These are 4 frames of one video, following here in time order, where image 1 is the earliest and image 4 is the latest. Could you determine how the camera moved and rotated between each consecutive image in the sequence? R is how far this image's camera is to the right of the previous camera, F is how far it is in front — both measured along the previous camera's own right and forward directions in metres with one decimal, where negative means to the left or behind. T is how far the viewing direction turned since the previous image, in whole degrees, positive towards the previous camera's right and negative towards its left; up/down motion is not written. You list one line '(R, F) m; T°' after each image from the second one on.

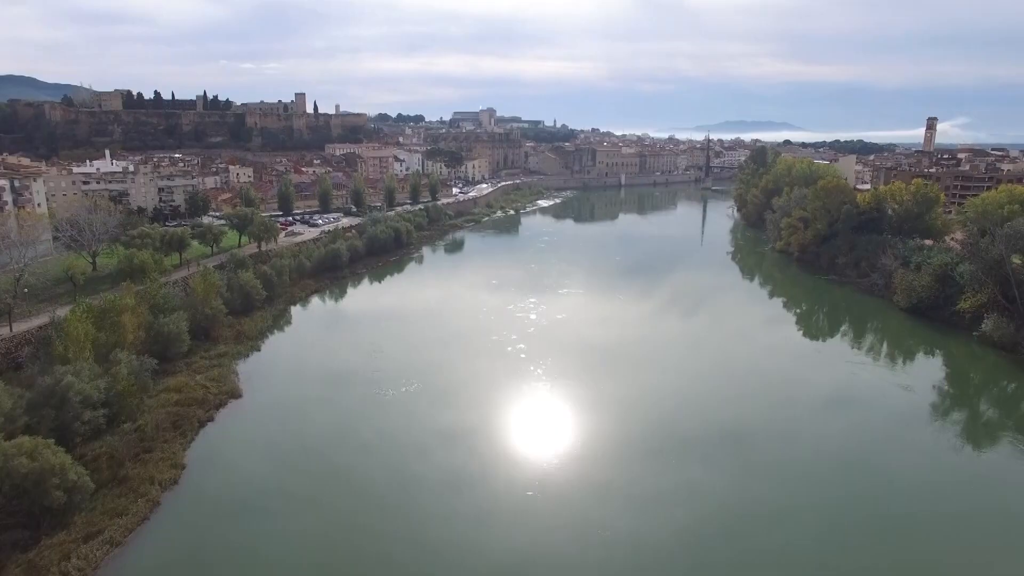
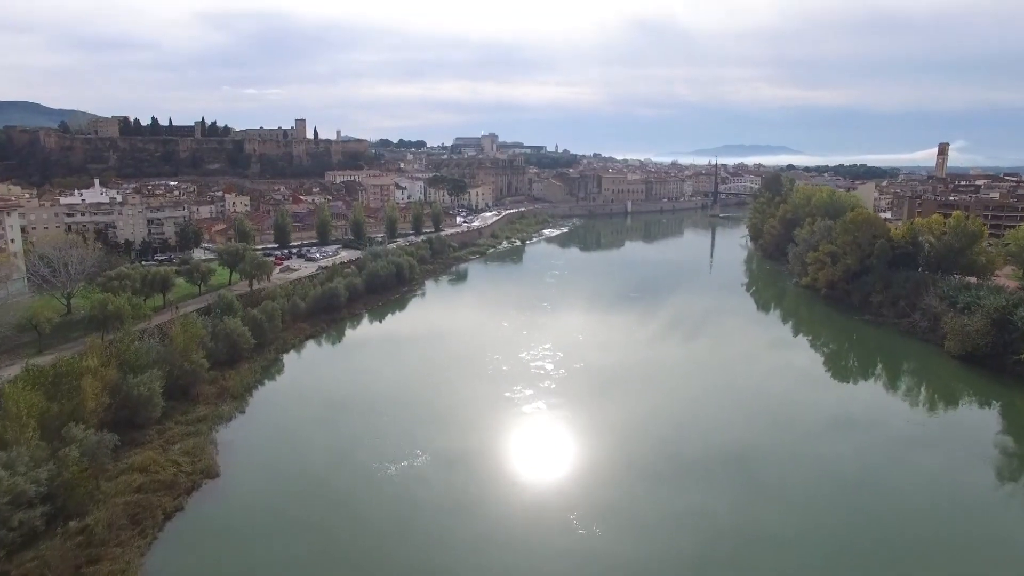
(-0.2, +1.2) m; 0°
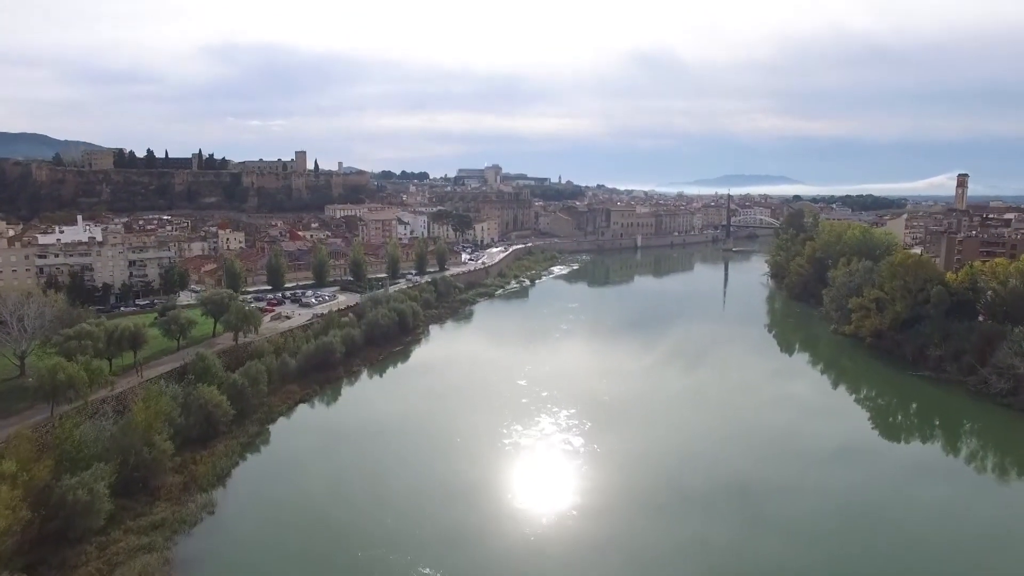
(-0.3, +1.7) m; 0°
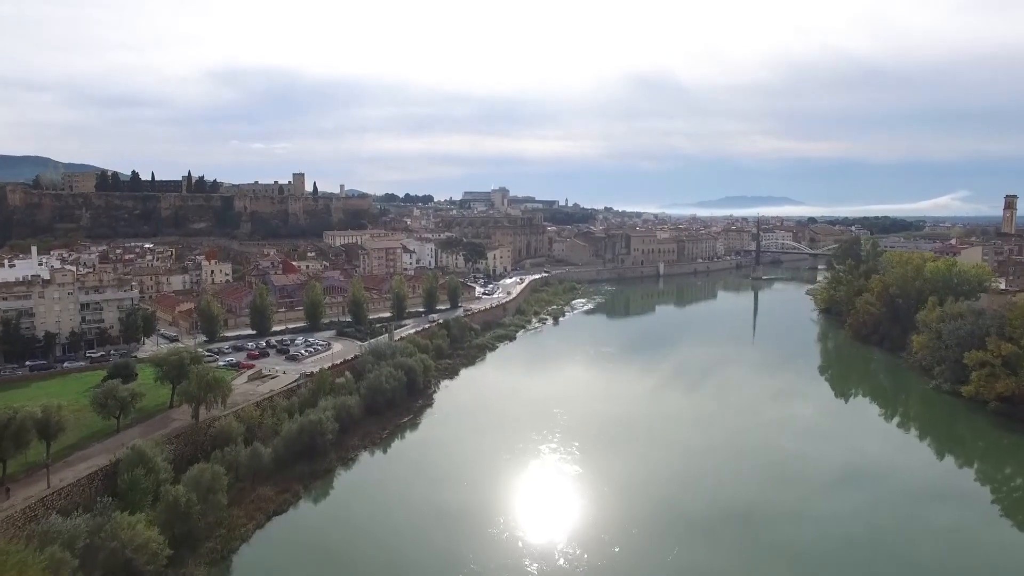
(-0.7, +3.3) m; 0°
